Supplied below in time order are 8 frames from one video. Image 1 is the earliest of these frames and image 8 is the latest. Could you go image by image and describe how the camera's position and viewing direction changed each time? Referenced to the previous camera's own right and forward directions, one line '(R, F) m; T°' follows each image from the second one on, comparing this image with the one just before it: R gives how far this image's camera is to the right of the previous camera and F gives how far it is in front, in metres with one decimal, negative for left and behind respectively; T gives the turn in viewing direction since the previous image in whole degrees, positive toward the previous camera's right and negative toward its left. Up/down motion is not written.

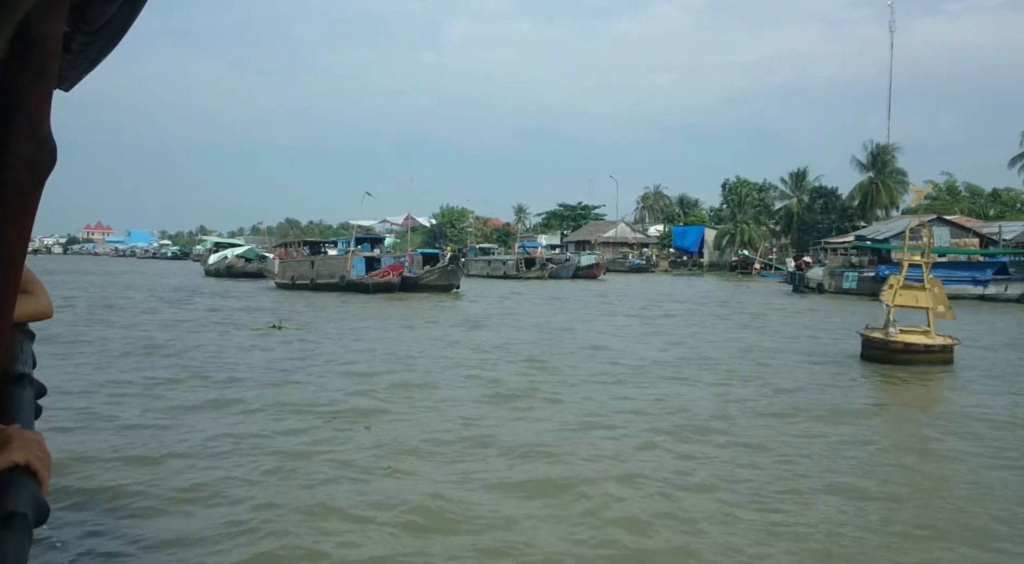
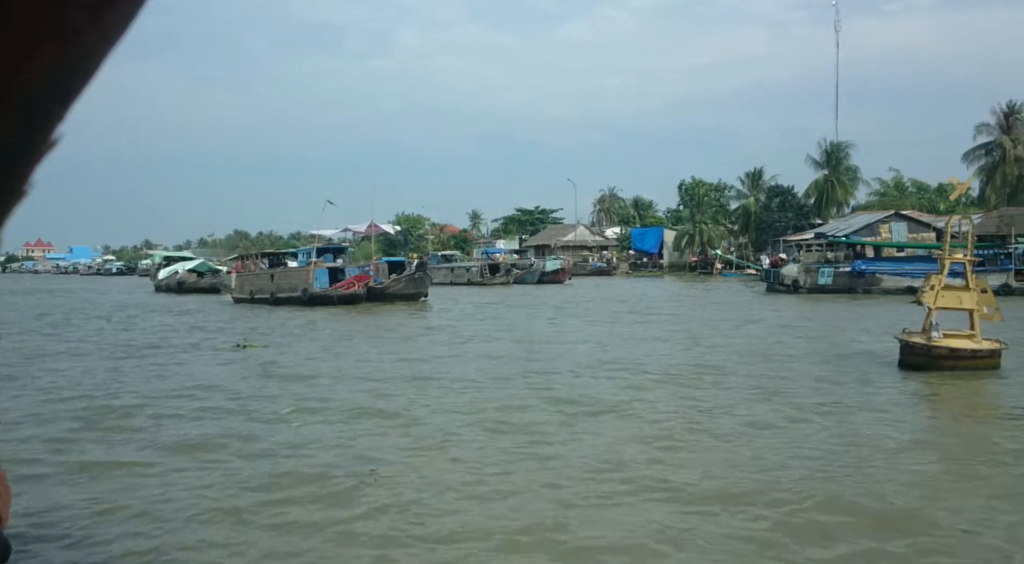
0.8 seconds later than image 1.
(-0.4, +0.8) m; +3°
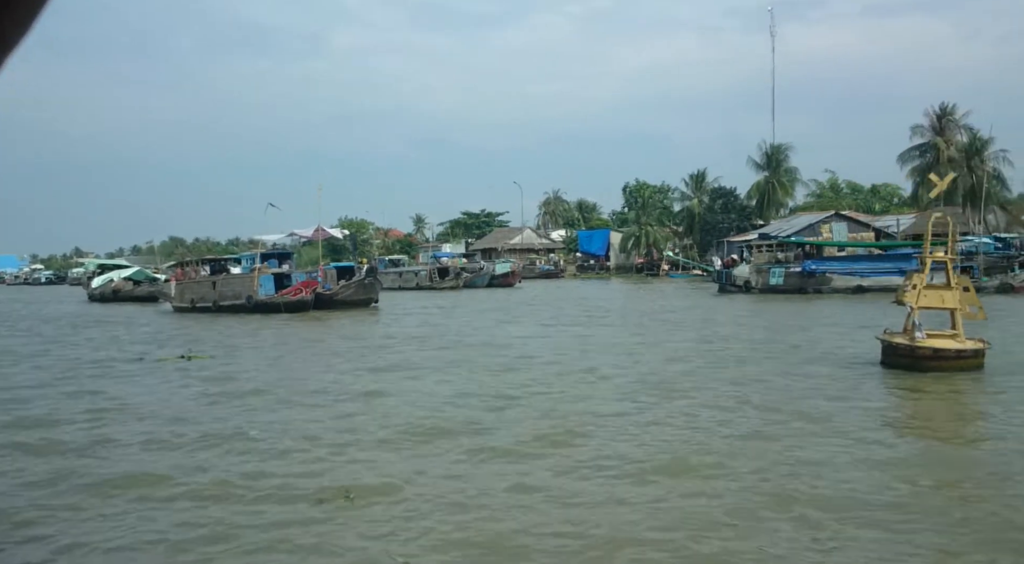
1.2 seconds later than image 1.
(-0.2, +0.4) m; +4°
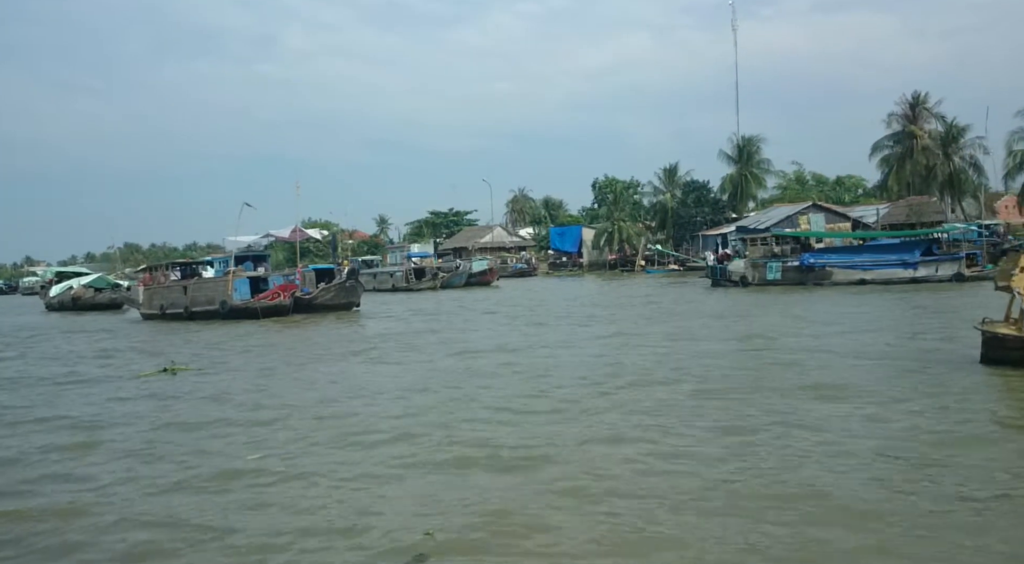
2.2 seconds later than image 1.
(-0.7, +0.9) m; +3°
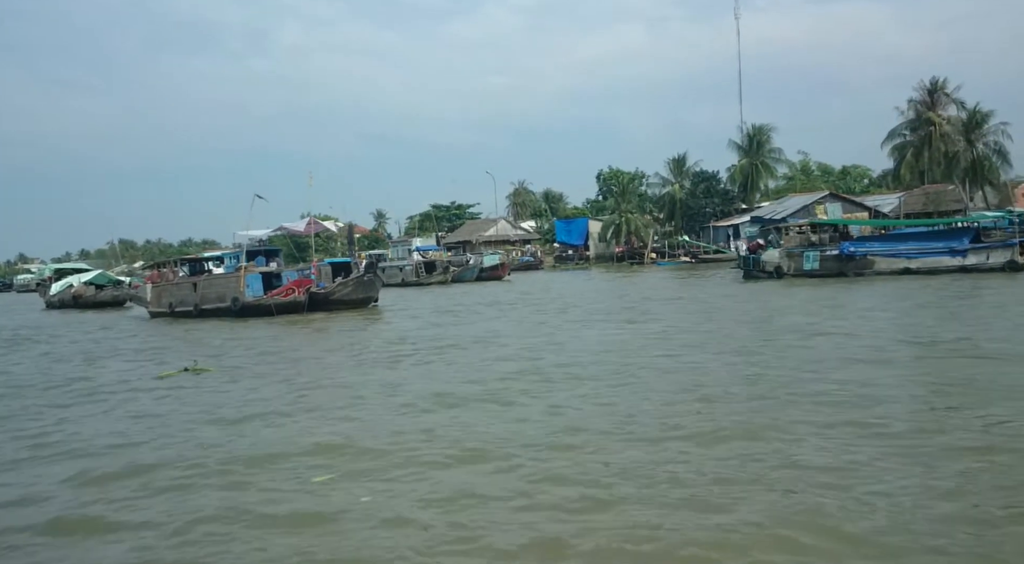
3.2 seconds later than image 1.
(-0.7, +0.9) m; 0°
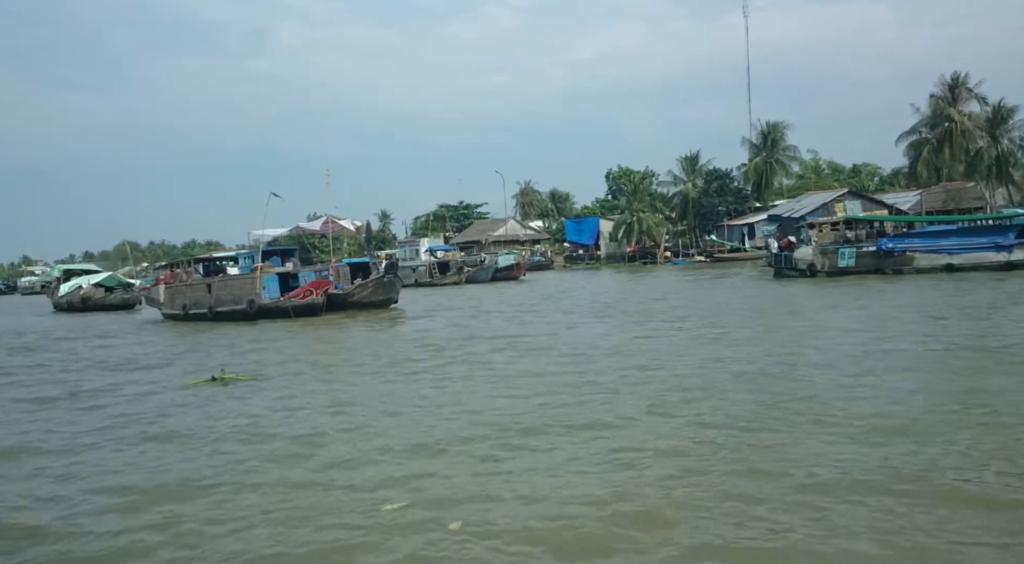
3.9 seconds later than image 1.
(-0.5, +0.6) m; 0°
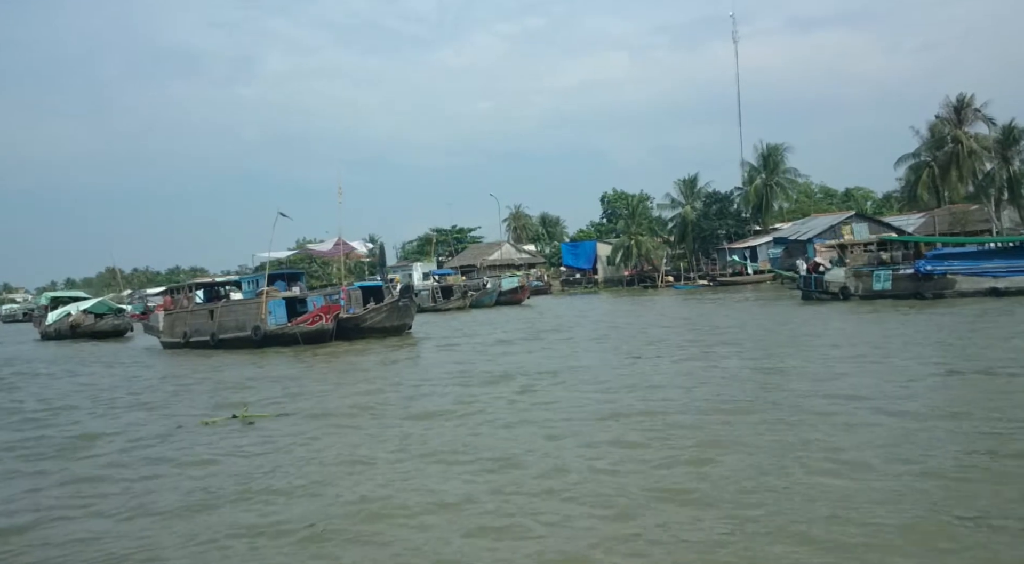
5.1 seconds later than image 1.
(-0.8, +1.0) m; +1°
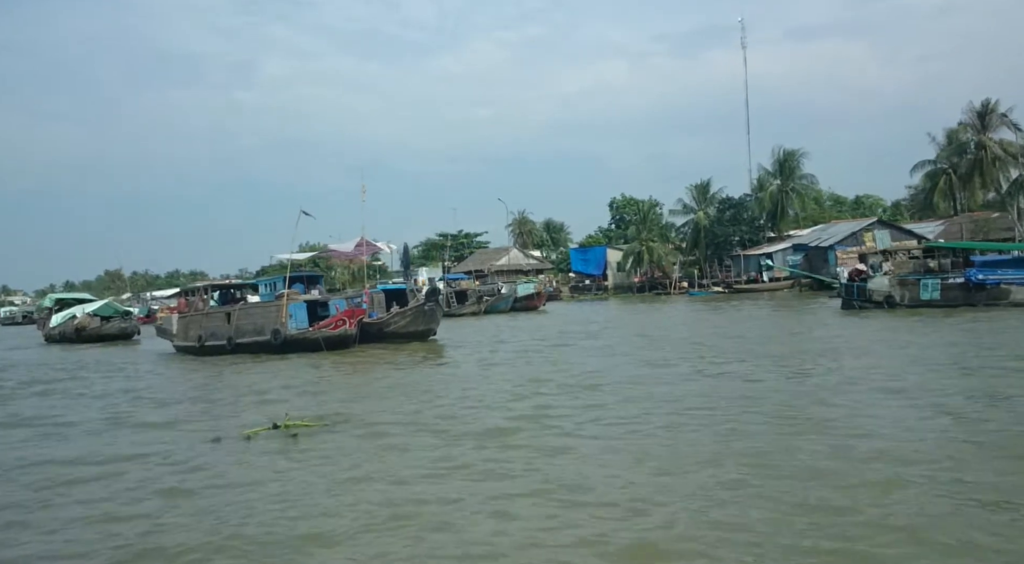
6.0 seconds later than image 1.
(-0.7, +0.8) m; 0°
